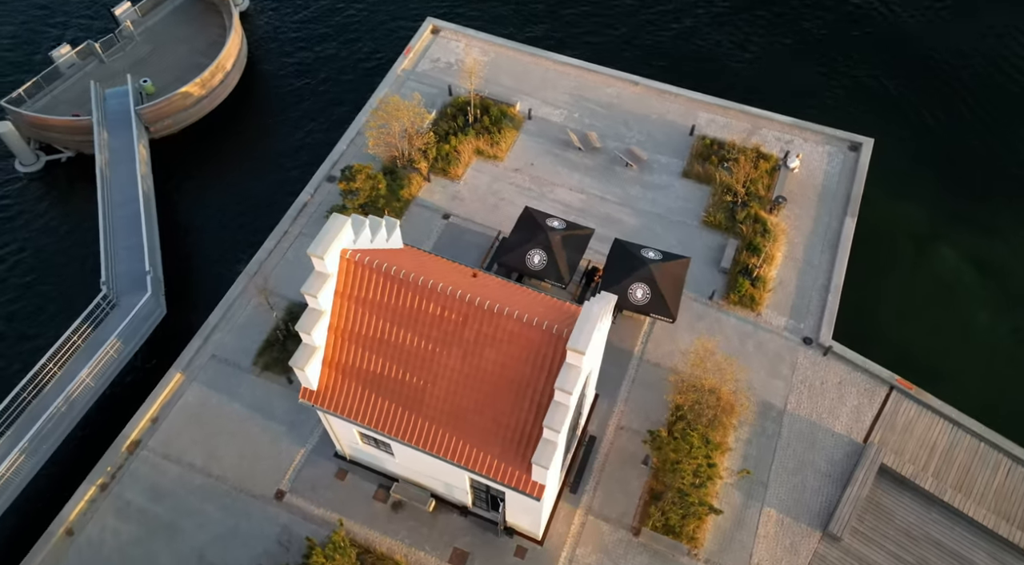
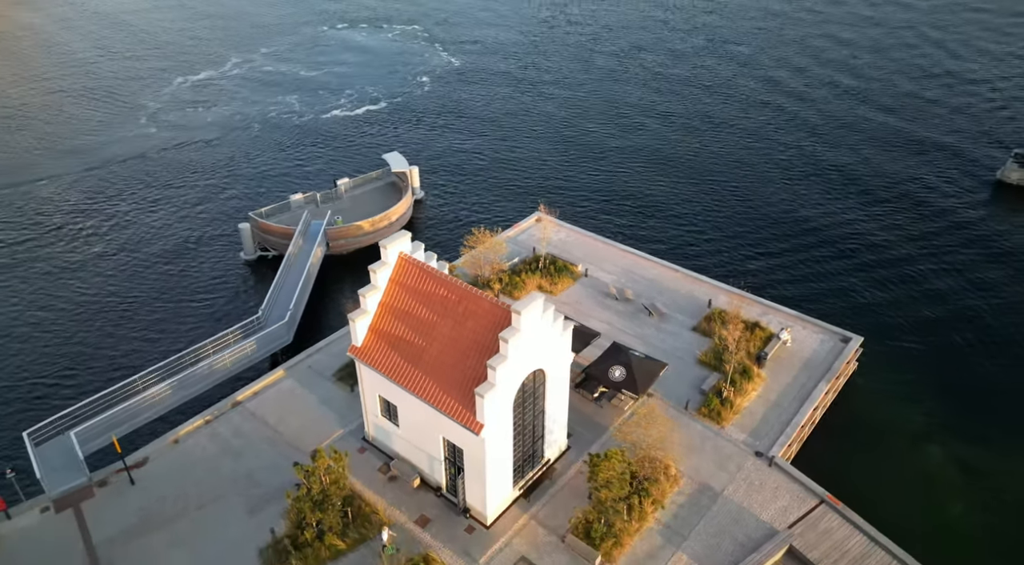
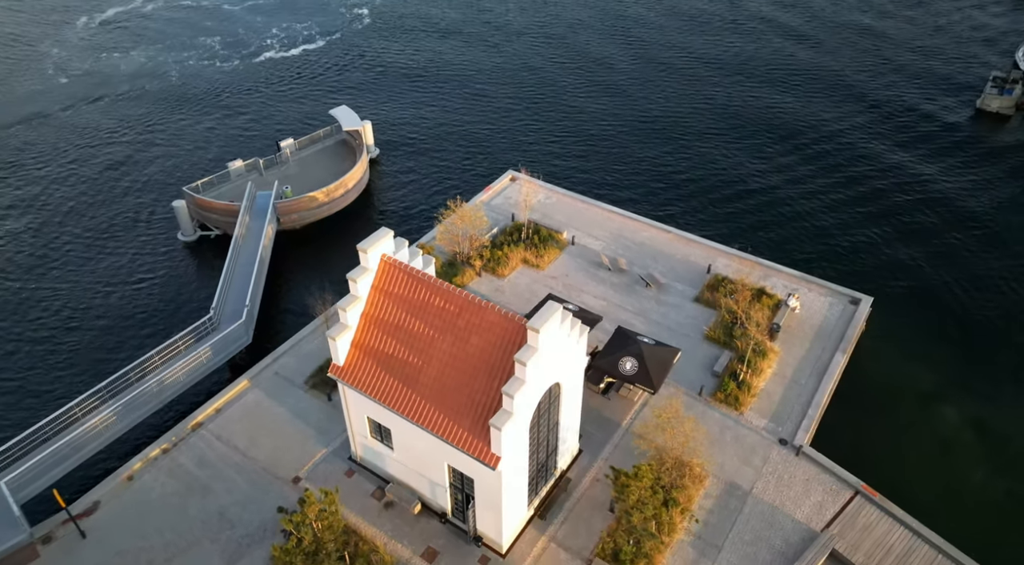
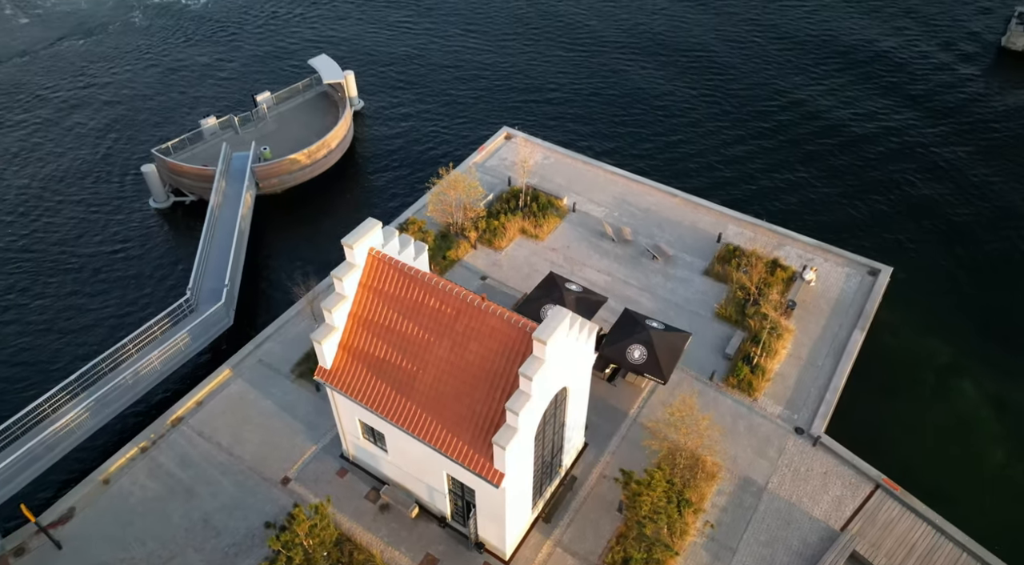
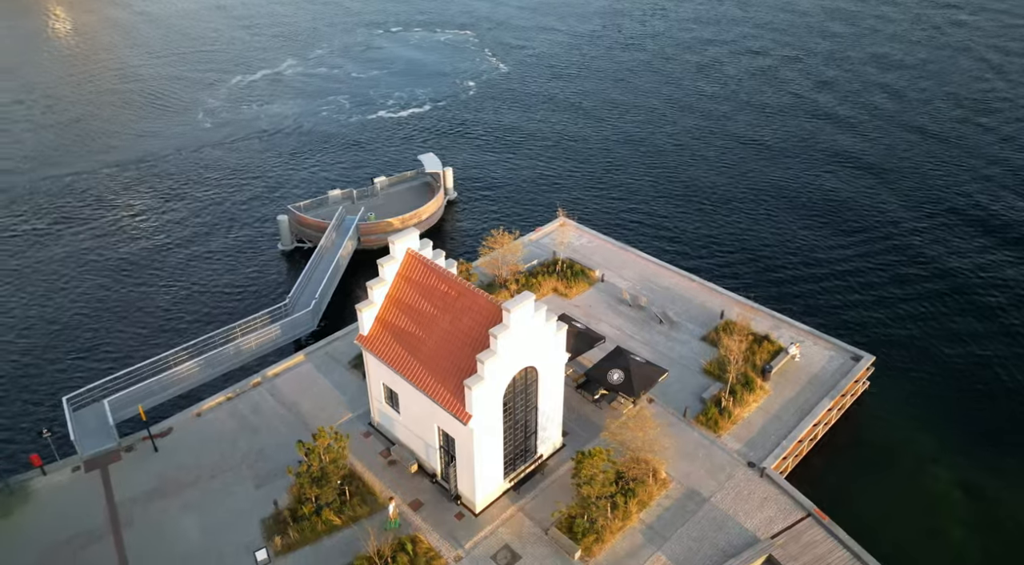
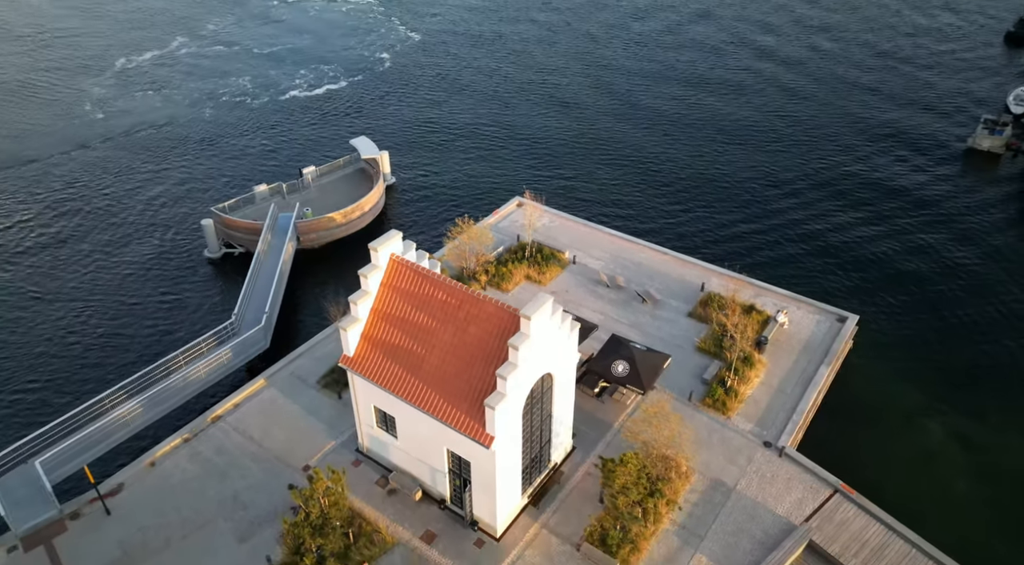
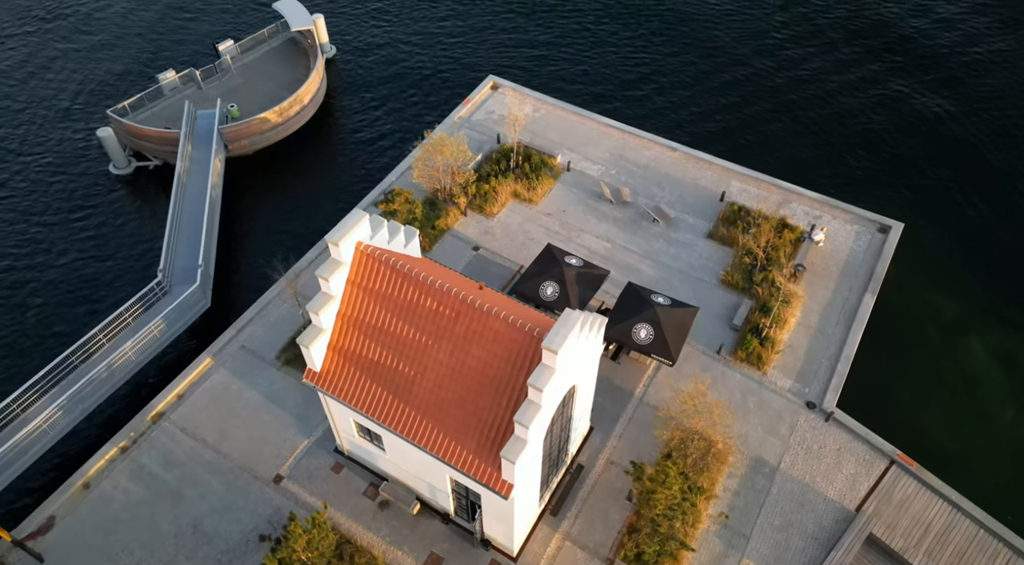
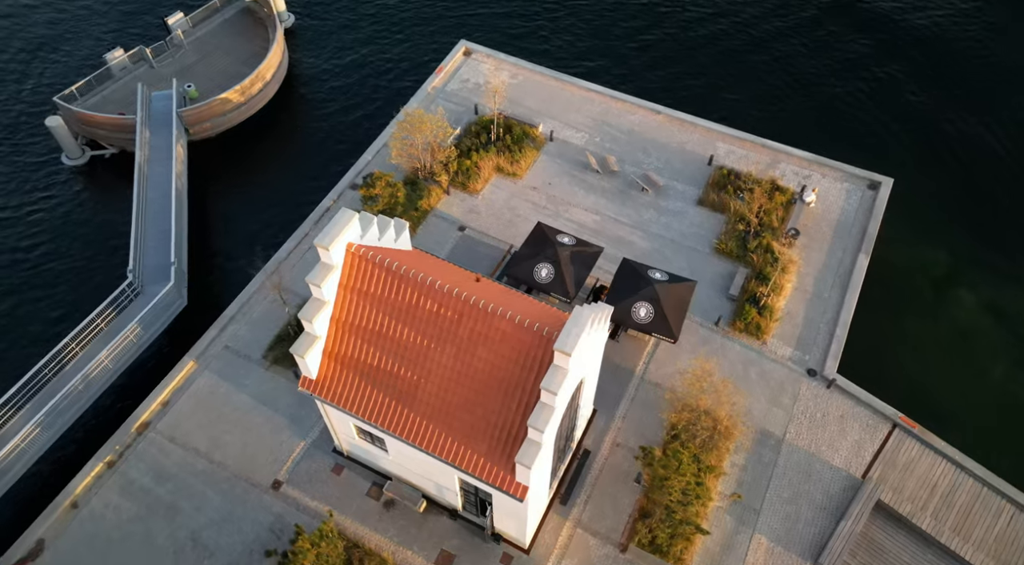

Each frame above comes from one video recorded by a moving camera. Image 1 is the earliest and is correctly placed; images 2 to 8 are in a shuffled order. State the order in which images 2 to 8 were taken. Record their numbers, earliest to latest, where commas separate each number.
8, 7, 4, 3, 6, 2, 5
